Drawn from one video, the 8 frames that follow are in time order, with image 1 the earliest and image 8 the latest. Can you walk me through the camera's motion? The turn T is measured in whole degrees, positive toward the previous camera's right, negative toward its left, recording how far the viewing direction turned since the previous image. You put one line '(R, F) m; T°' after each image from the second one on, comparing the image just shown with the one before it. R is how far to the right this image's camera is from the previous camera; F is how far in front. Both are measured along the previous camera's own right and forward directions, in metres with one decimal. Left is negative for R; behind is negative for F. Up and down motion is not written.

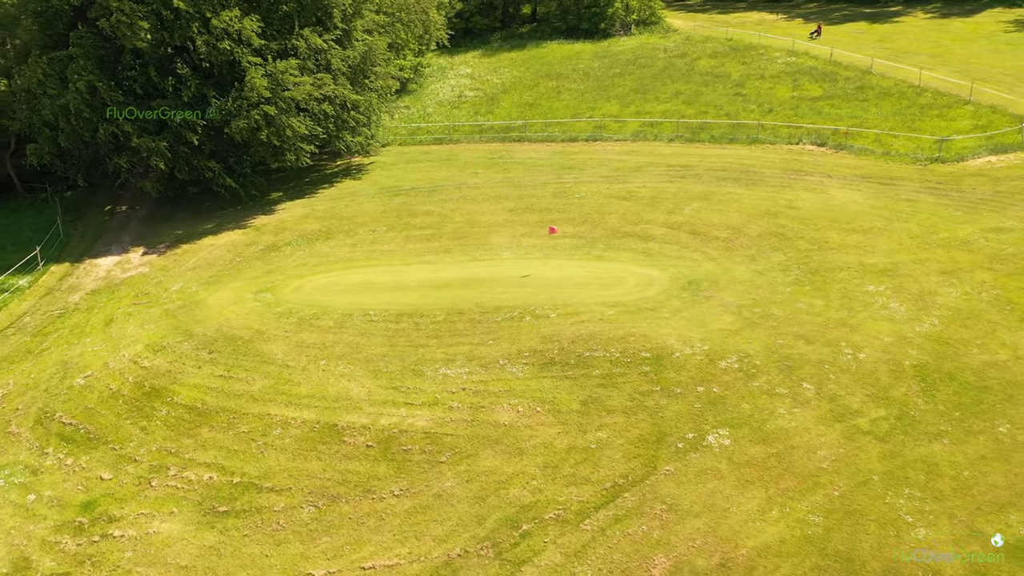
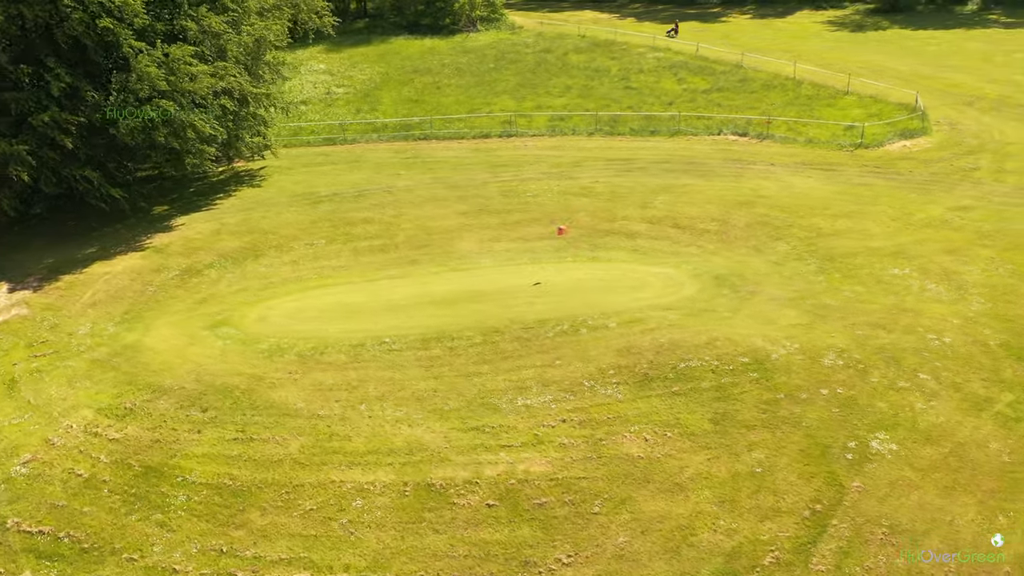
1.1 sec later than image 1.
(-7.1, +4.3) m; +16°
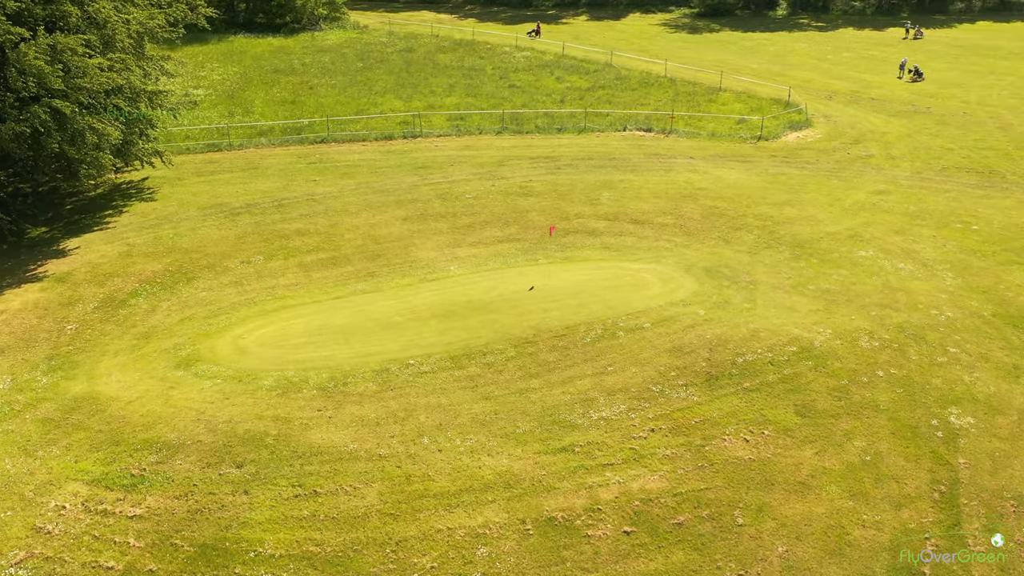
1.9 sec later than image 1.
(-5.7, +2.4) m; +14°
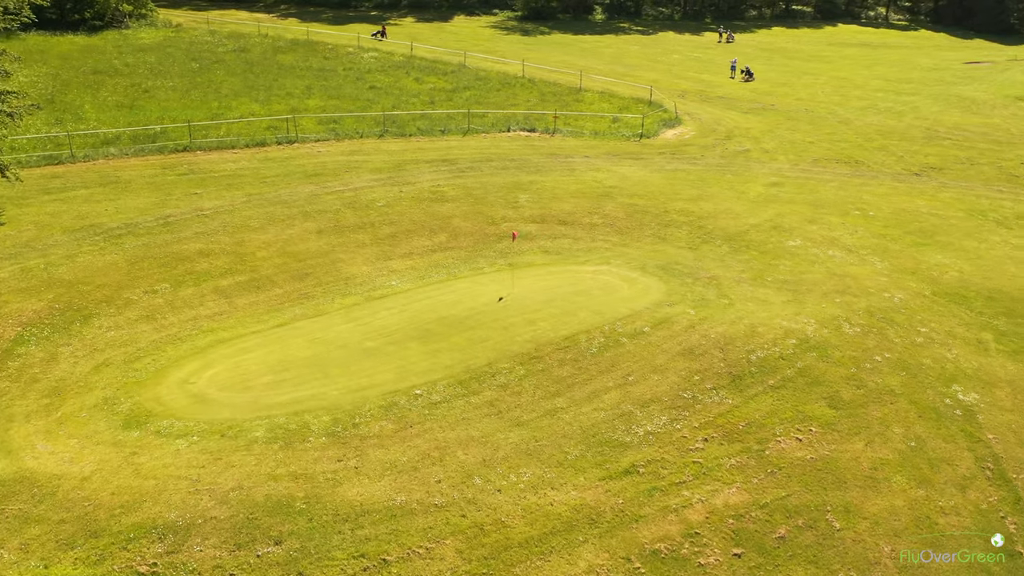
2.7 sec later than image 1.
(-4.6, +2.4) m; +14°
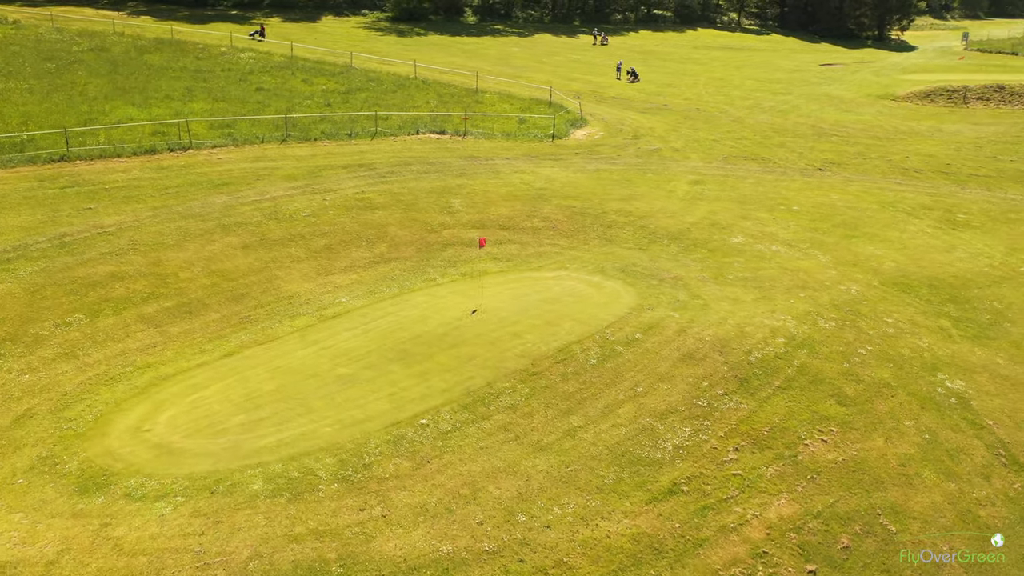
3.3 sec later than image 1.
(-2.9, +1.7) m; +10°
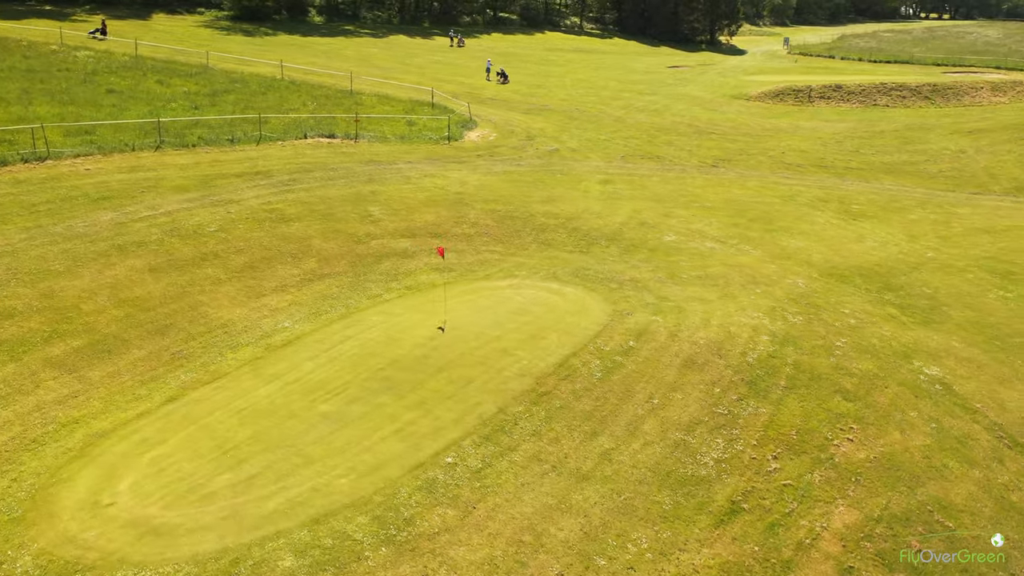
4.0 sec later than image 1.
(-3.2, +2.0) m; +12°
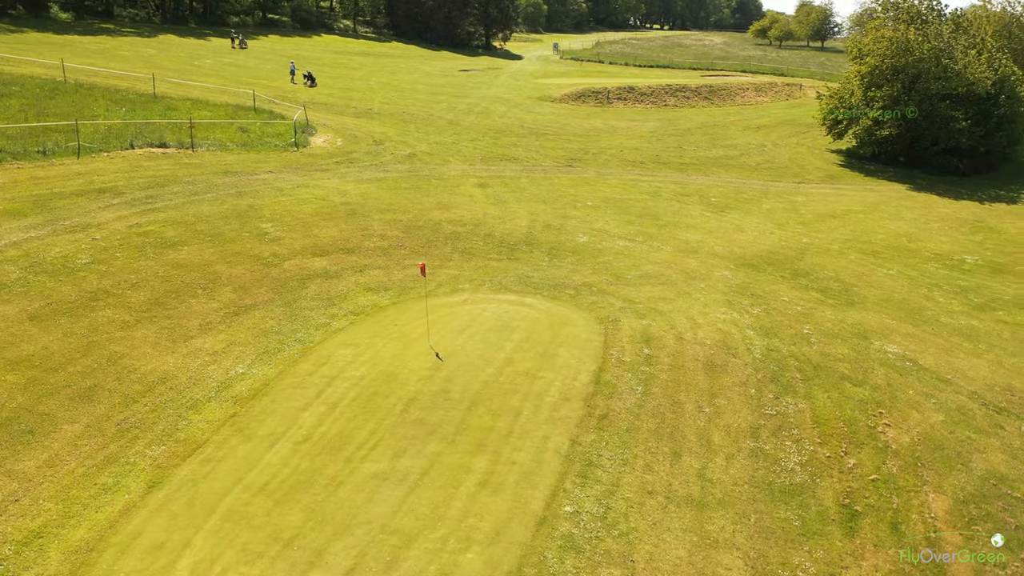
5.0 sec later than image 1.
(-4.8, +2.6) m; +17°
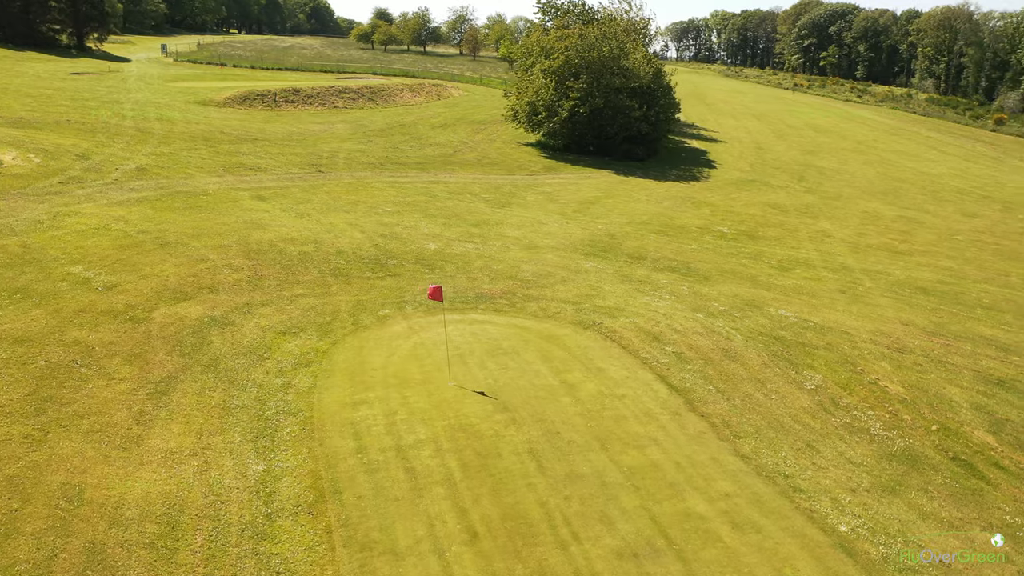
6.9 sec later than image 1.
(-7.0, +4.2) m; +28°
